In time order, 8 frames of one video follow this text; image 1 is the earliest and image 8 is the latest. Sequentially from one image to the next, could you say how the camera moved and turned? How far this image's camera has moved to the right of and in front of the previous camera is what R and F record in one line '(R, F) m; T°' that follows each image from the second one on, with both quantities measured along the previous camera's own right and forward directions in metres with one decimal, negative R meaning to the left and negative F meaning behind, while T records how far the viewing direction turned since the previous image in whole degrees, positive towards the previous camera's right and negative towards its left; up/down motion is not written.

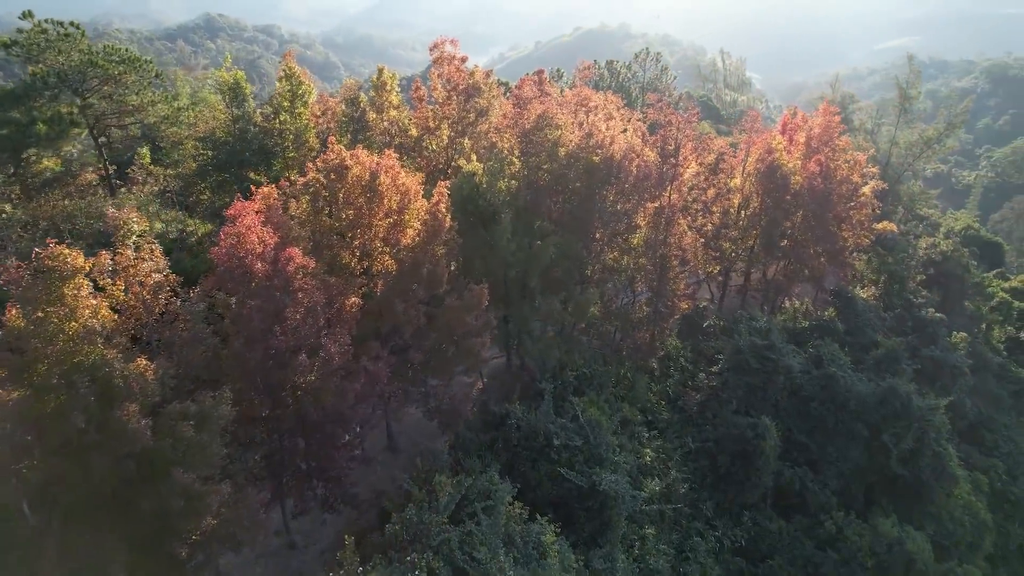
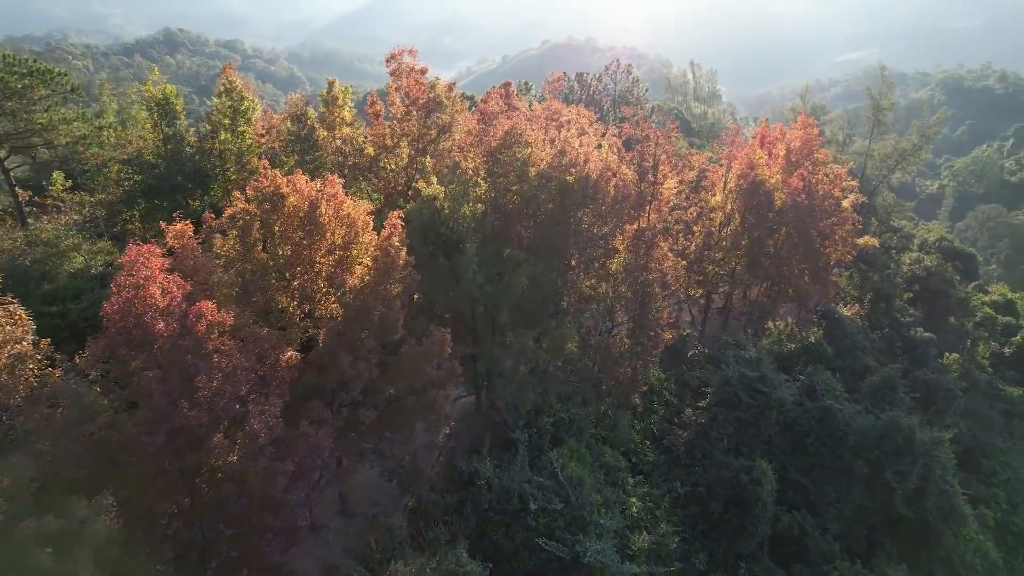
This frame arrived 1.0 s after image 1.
(+0.1, +1.9) m; +3°
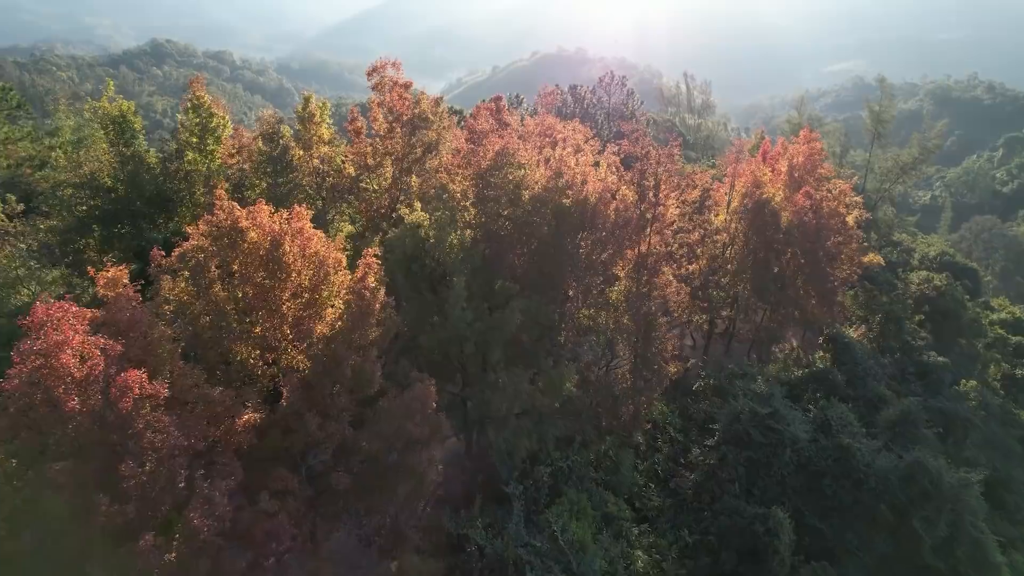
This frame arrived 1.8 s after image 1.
(0.0, +1.5) m; +1°
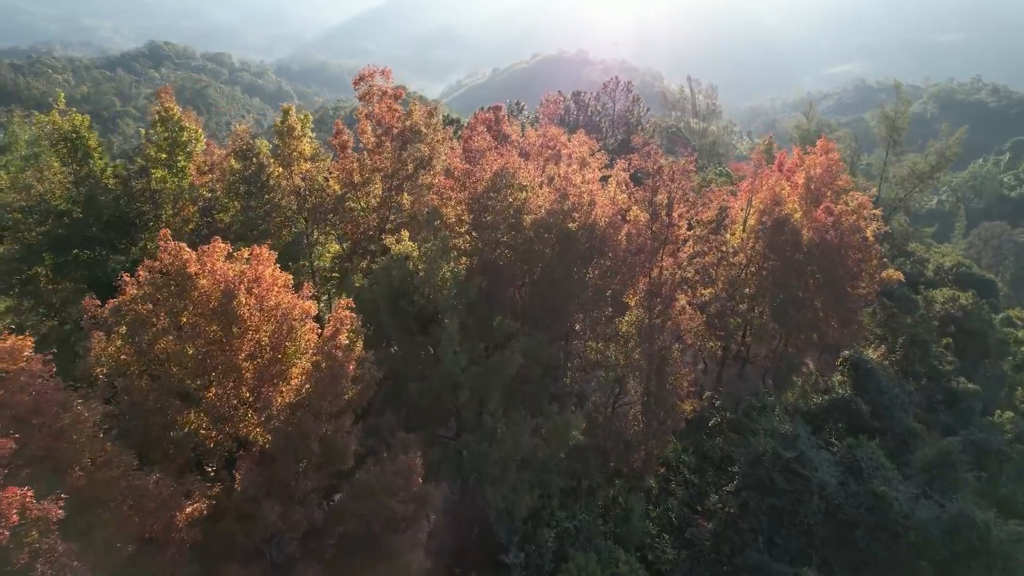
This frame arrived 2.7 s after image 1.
(0.0, +1.7) m; 0°
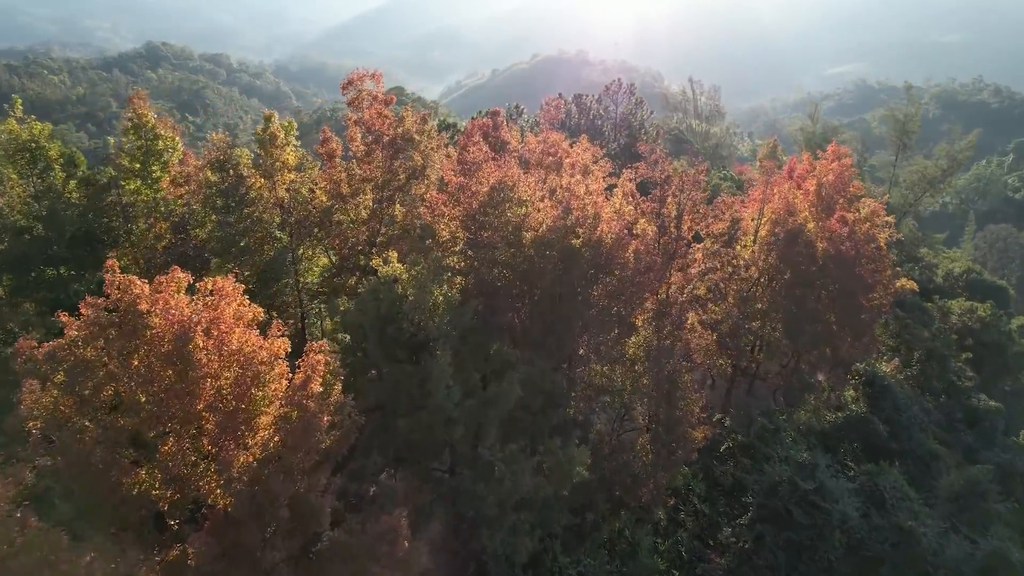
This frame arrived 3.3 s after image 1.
(0.0, +1.1) m; 0°
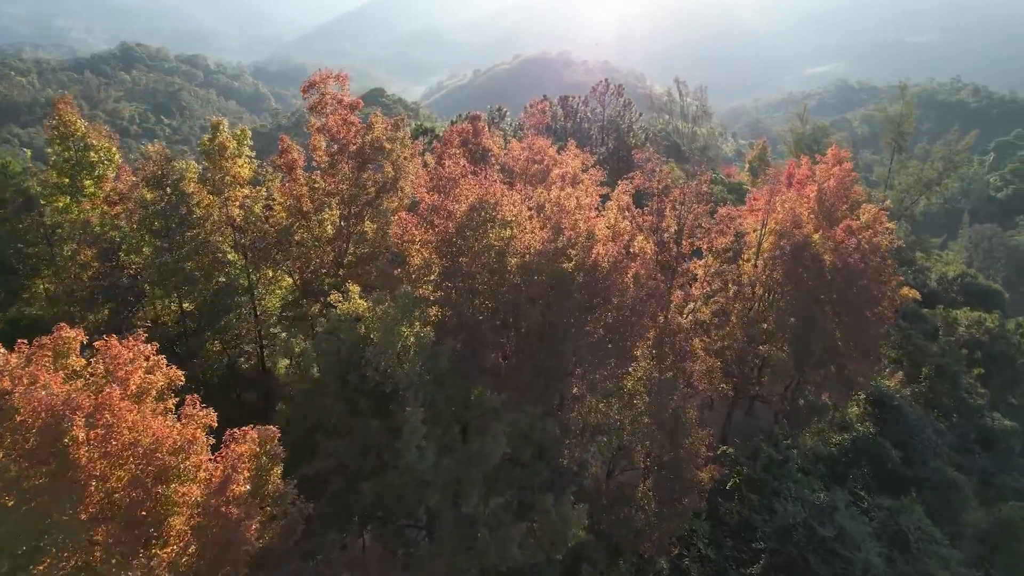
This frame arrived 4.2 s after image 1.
(0.0, +1.7) m; +1°
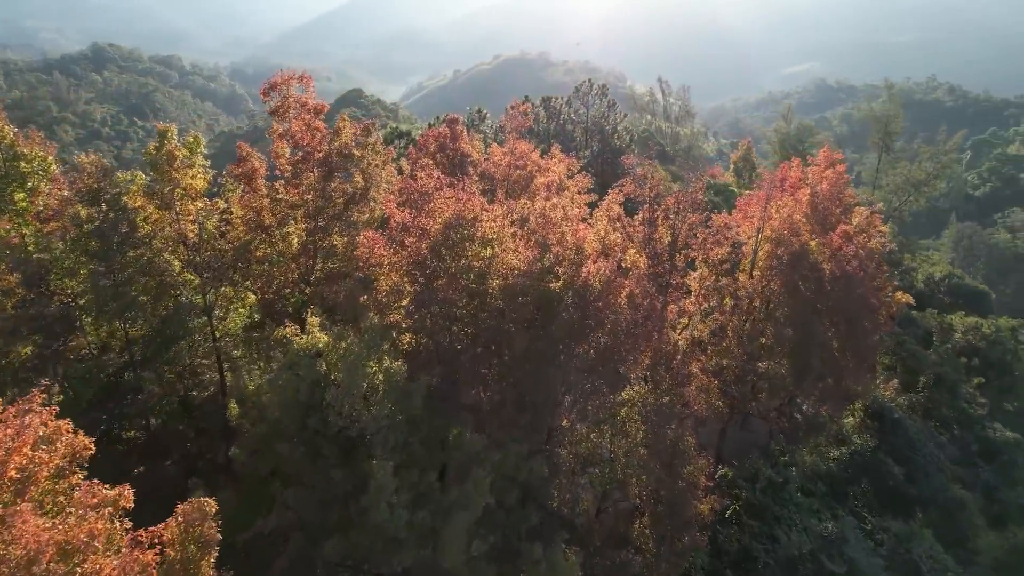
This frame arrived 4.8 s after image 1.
(0.0, +1.2) m; +2°
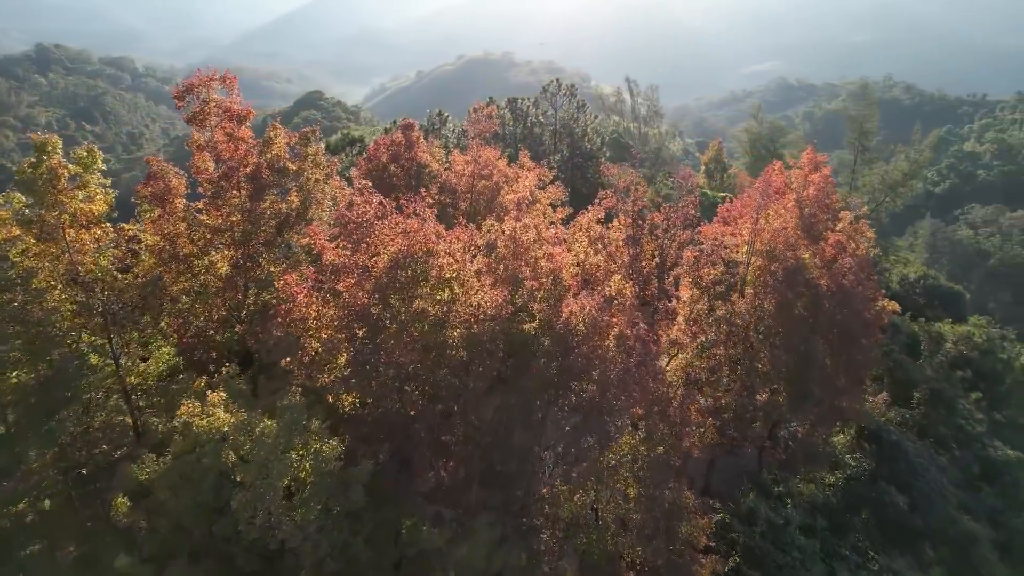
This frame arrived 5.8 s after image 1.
(+0.1, +1.9) m; +3°
